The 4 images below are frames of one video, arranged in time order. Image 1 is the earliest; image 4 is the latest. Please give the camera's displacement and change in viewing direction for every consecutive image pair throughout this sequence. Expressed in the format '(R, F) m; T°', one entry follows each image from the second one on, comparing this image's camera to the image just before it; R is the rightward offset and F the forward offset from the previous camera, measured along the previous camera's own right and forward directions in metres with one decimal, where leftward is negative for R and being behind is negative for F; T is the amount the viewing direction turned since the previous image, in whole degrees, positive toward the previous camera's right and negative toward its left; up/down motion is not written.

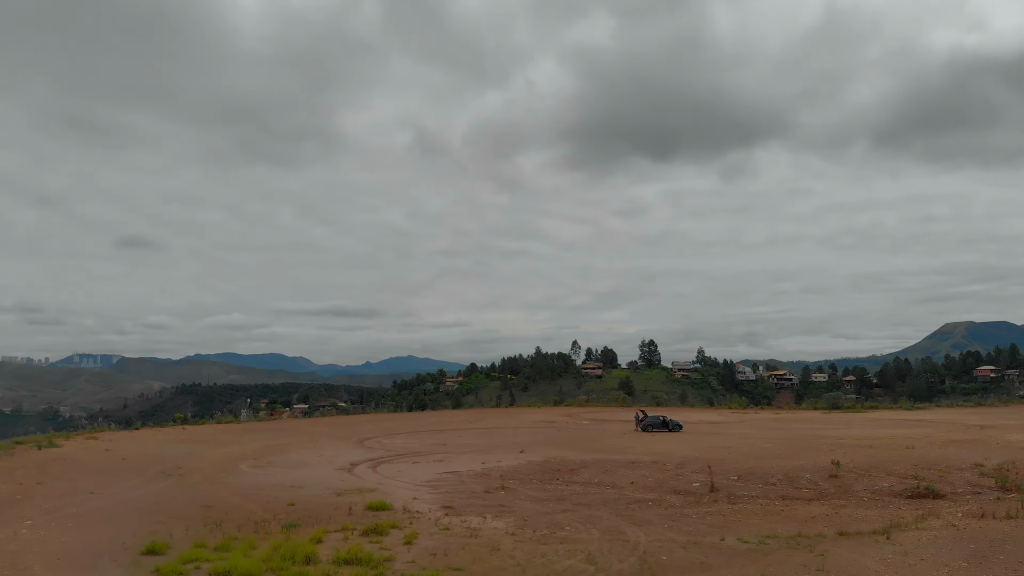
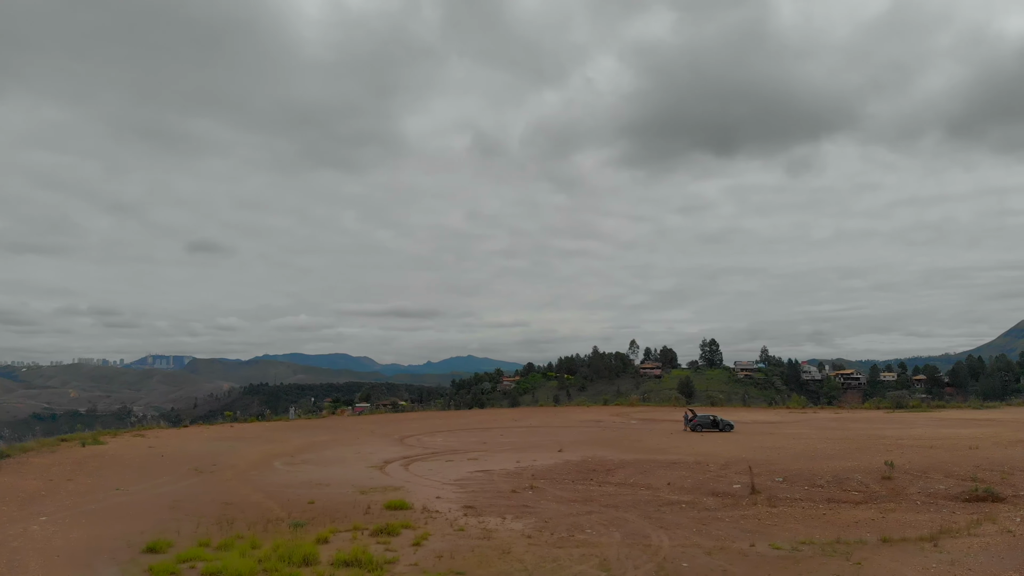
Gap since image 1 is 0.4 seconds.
(+0.5, +0.5) m; -4°
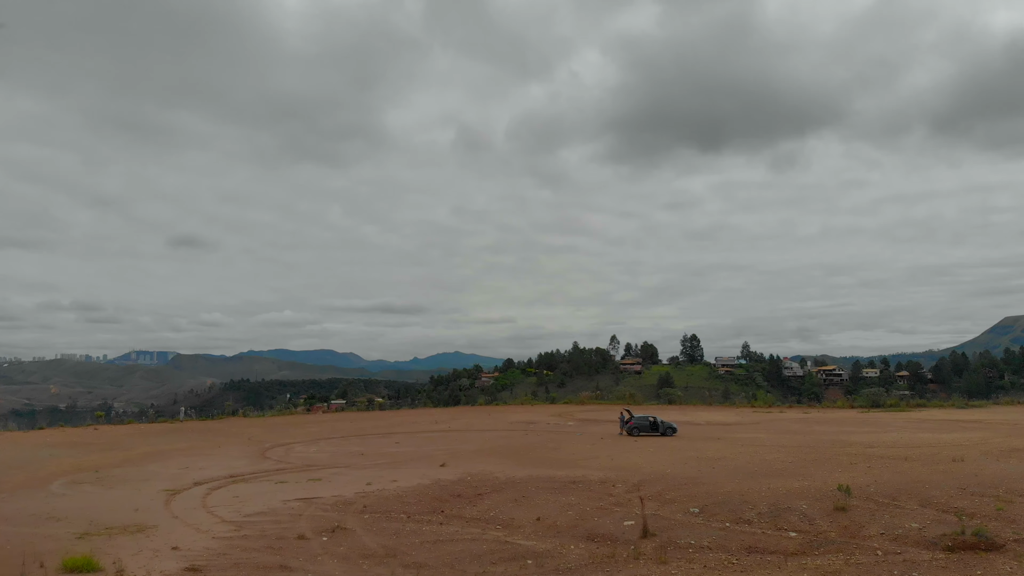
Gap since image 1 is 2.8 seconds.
(+2.1, +3.9) m; +1°
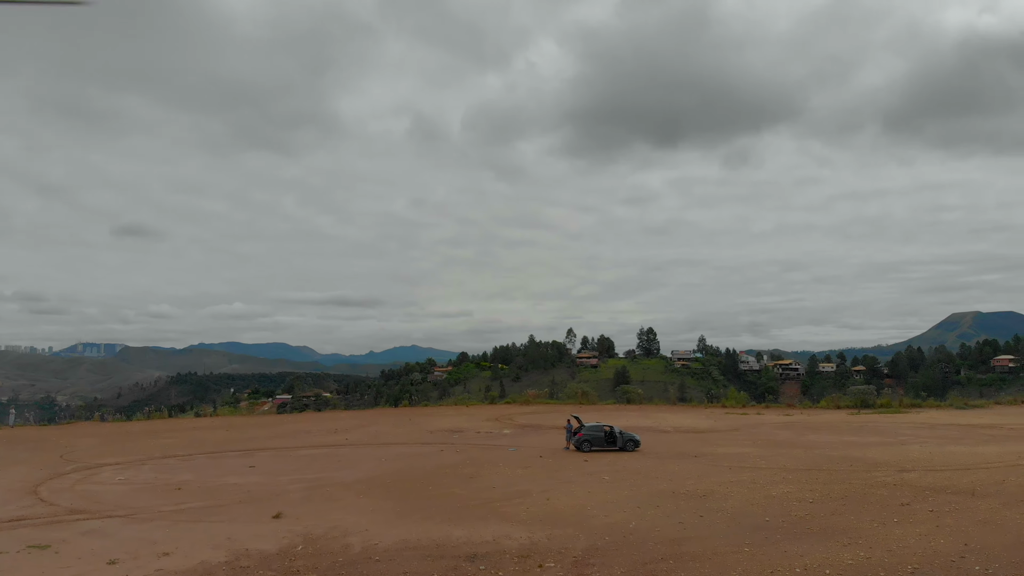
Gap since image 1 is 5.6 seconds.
(+0.9, +5.3) m; +3°
